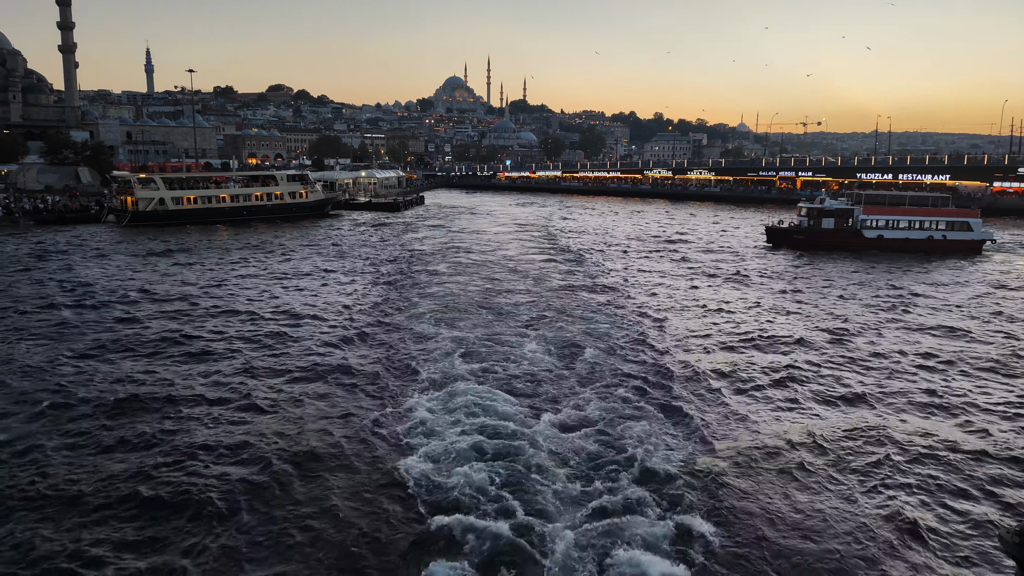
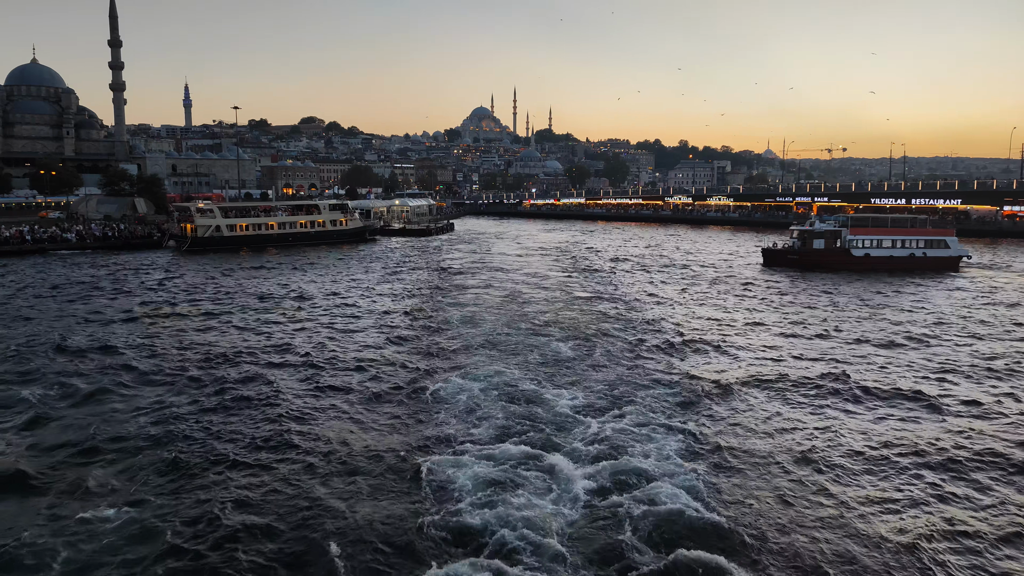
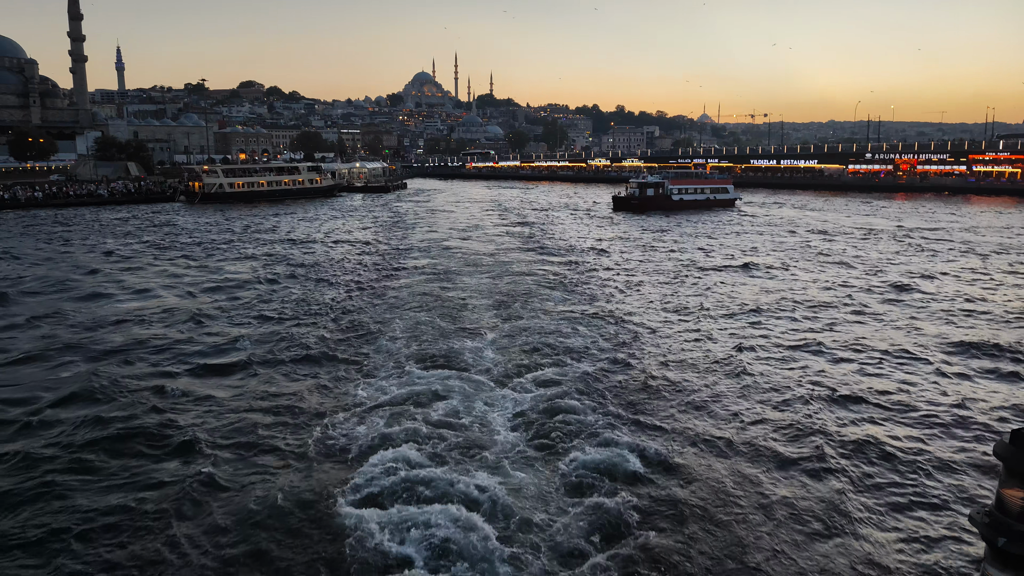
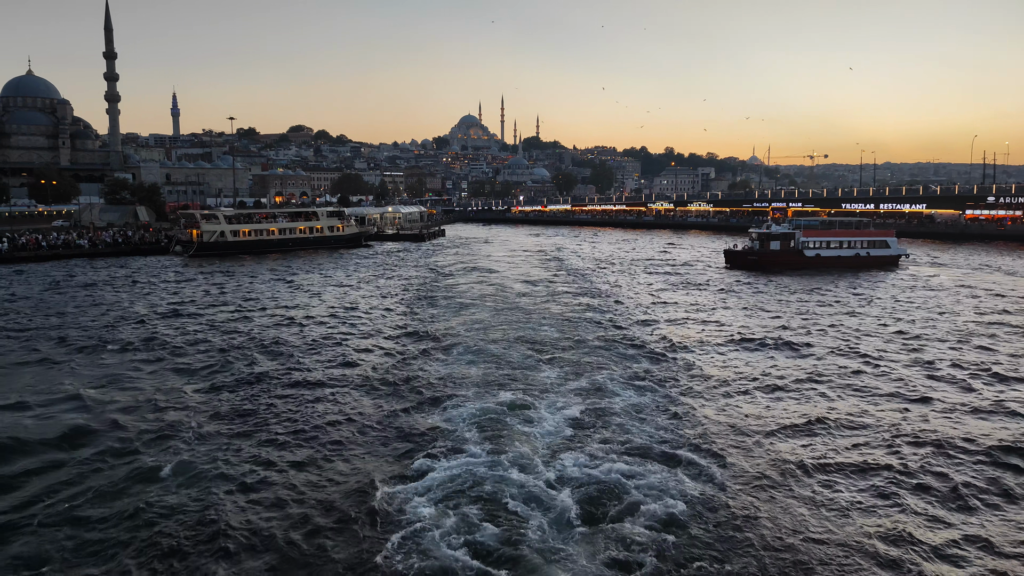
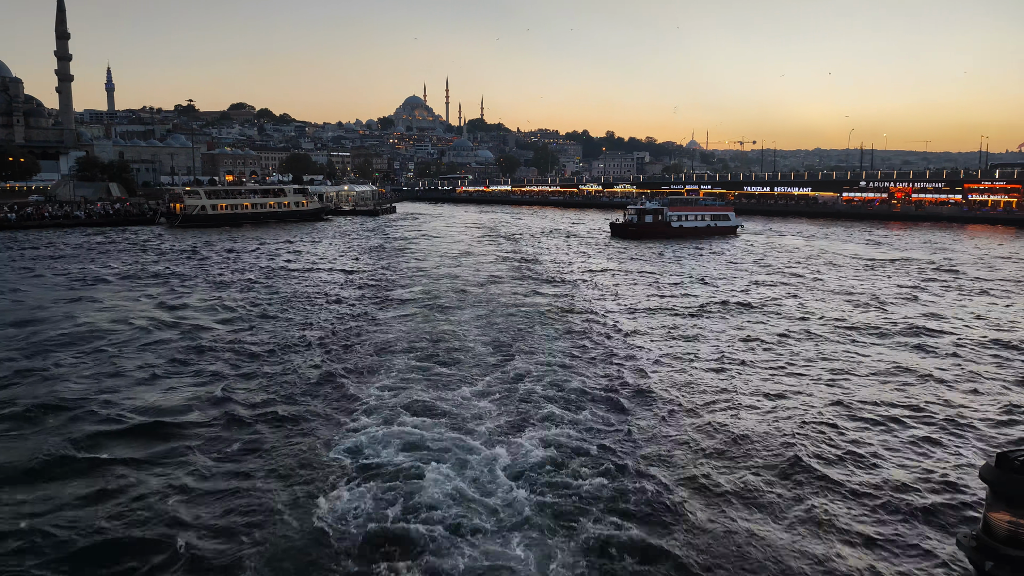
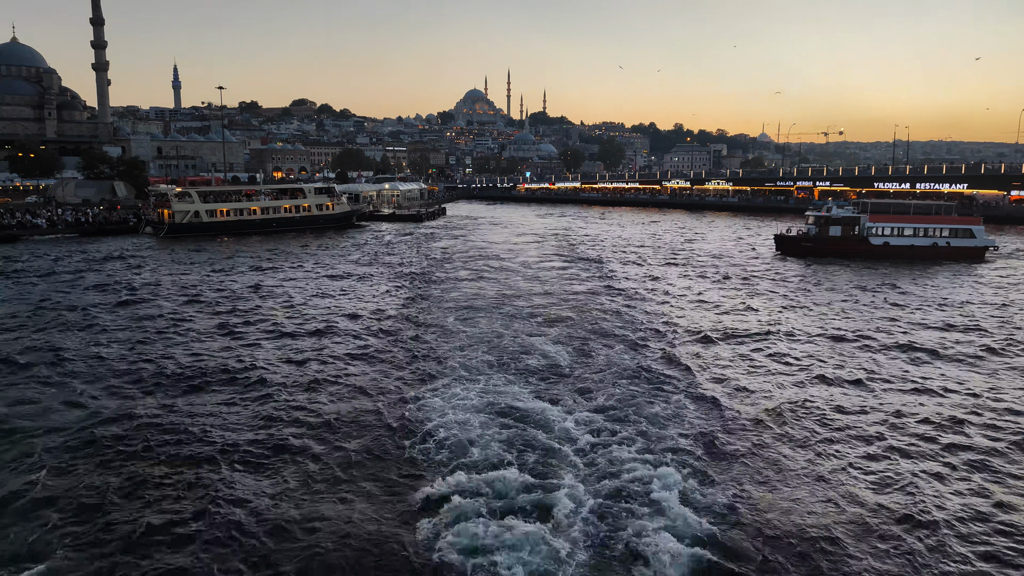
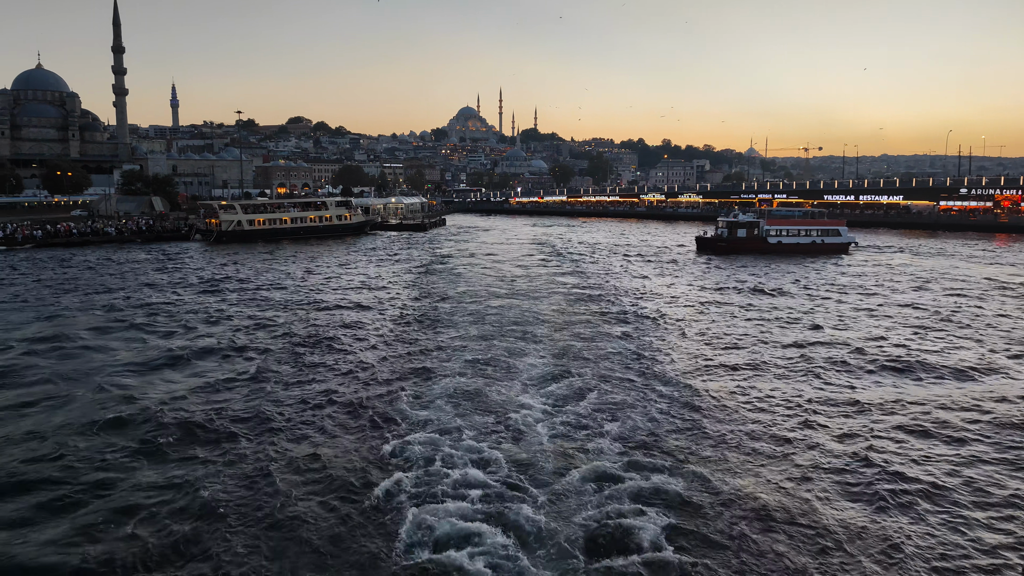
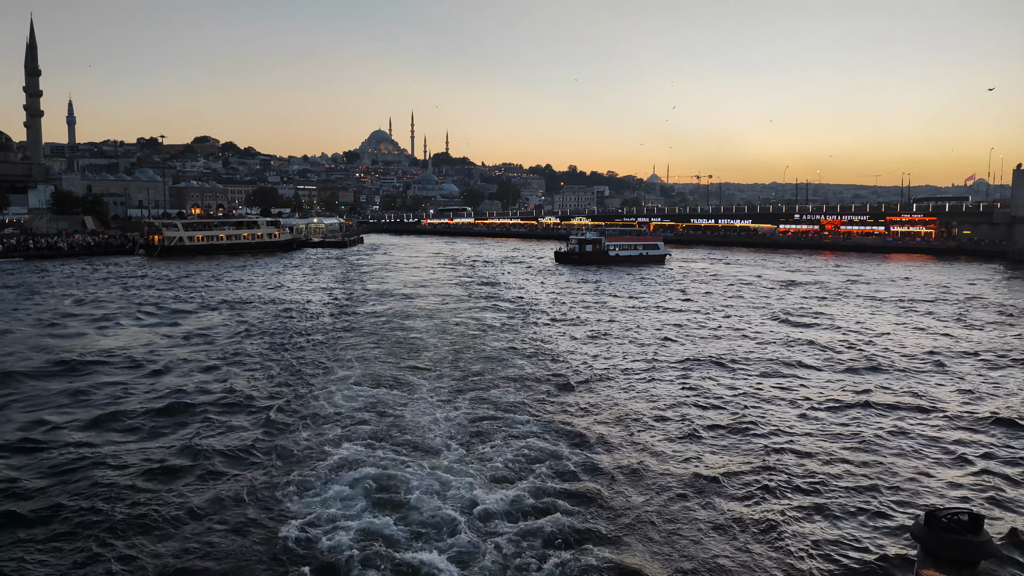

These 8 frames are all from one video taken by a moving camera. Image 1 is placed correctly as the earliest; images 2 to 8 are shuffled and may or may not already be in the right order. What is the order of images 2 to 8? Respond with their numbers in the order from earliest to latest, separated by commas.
6, 2, 4, 7, 5, 3, 8
